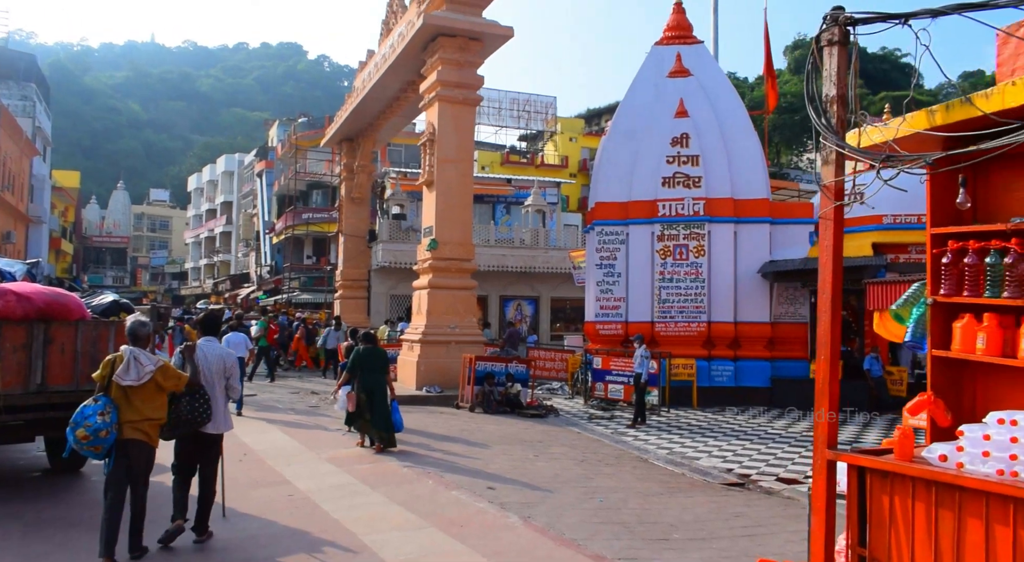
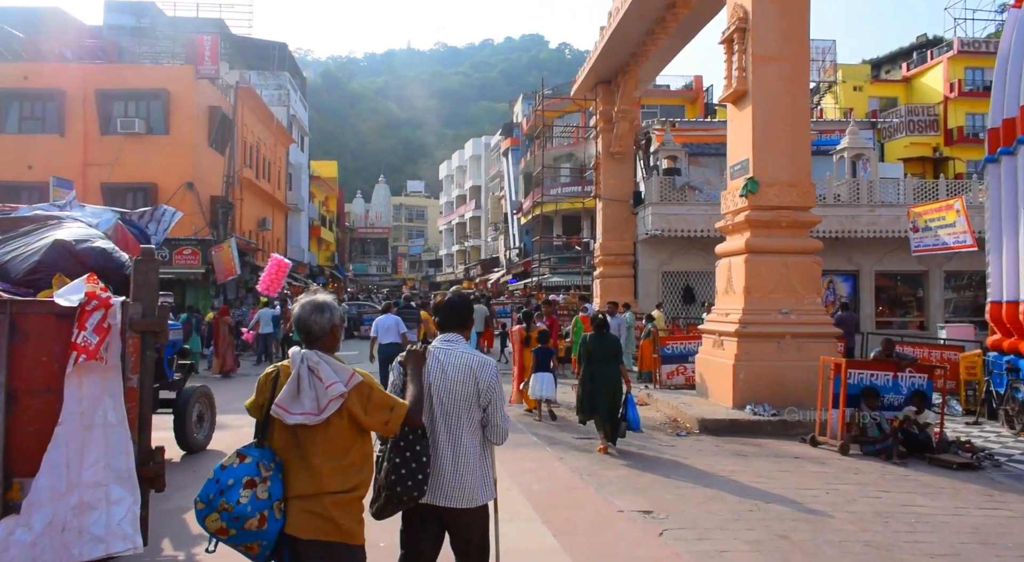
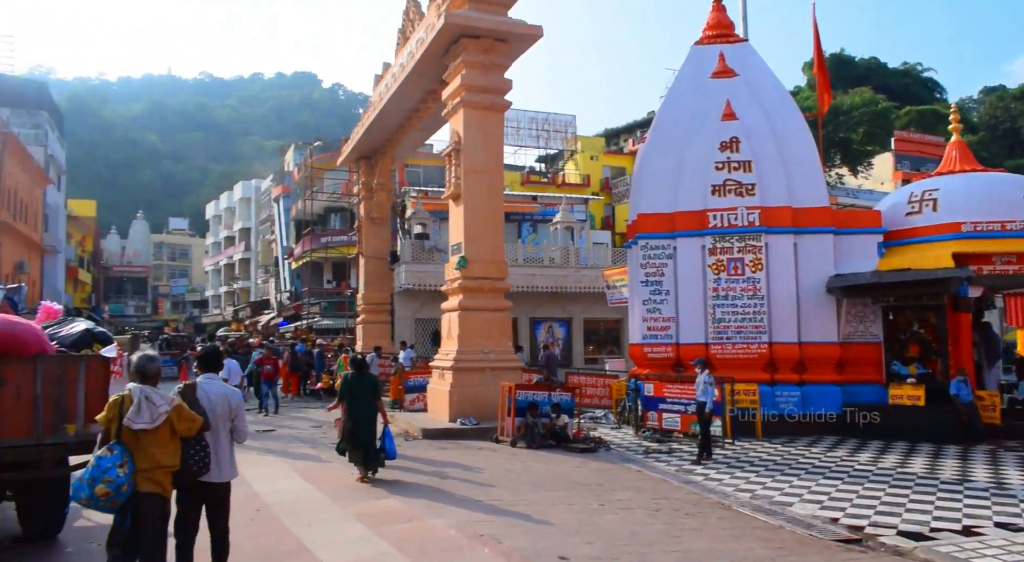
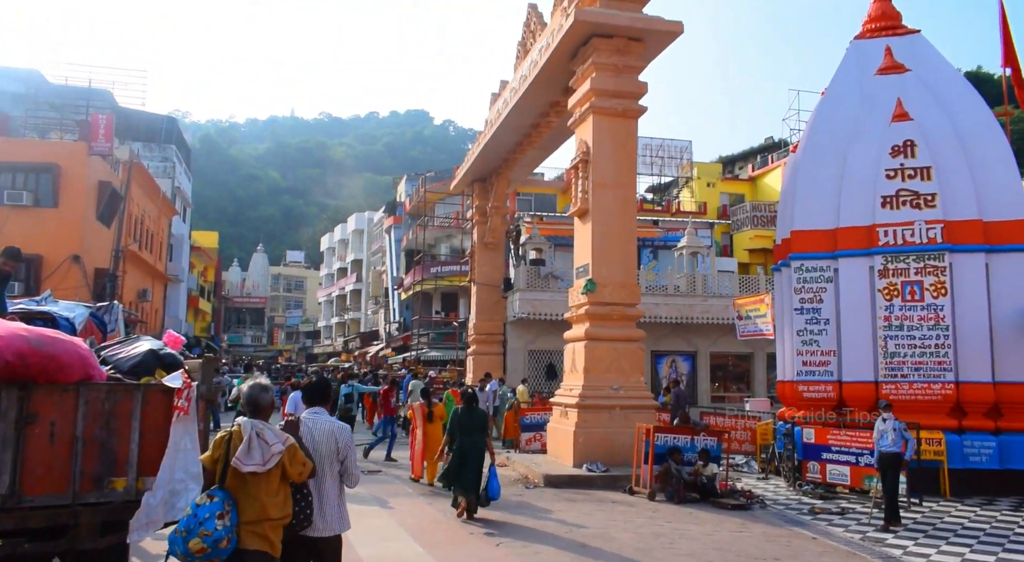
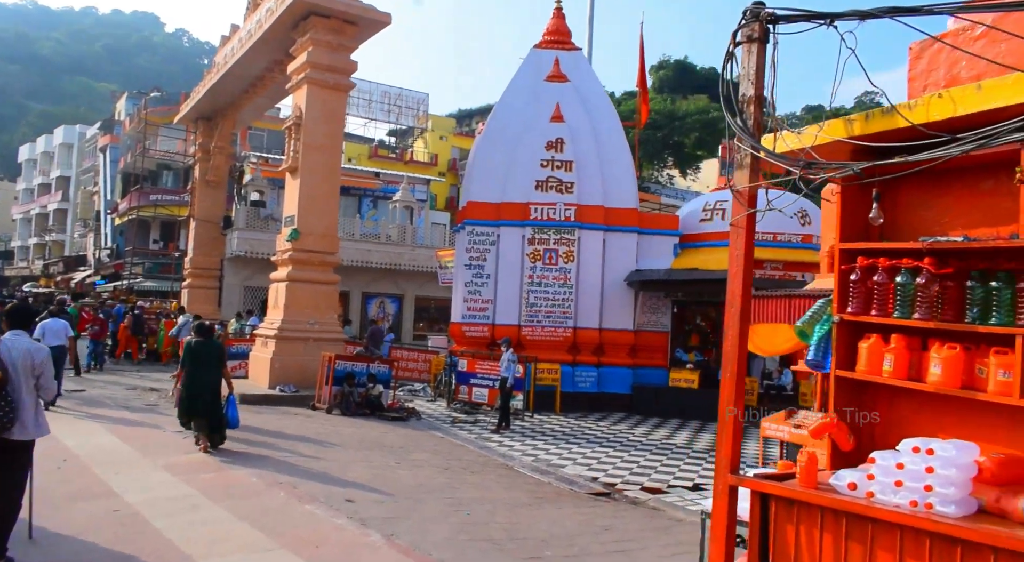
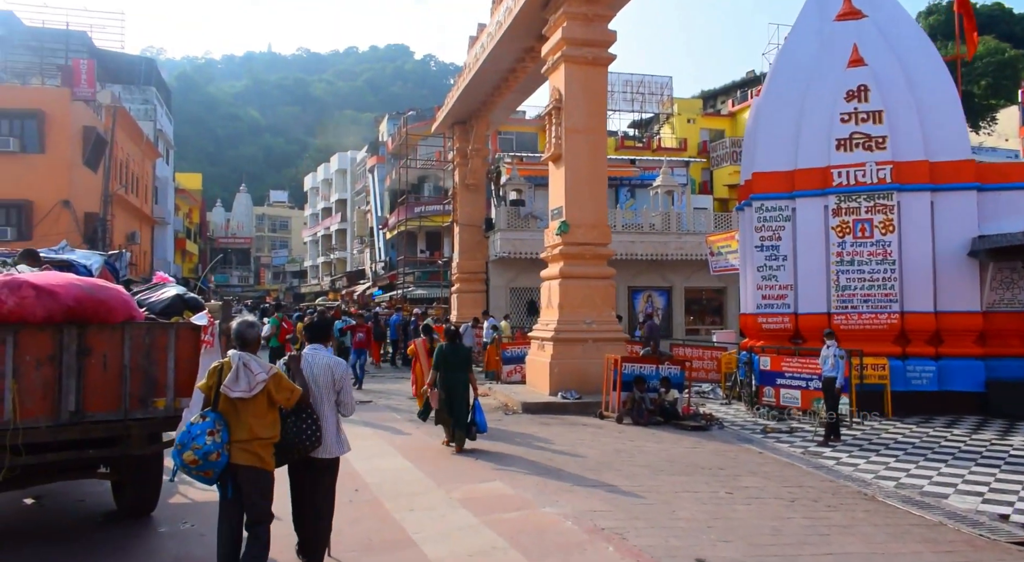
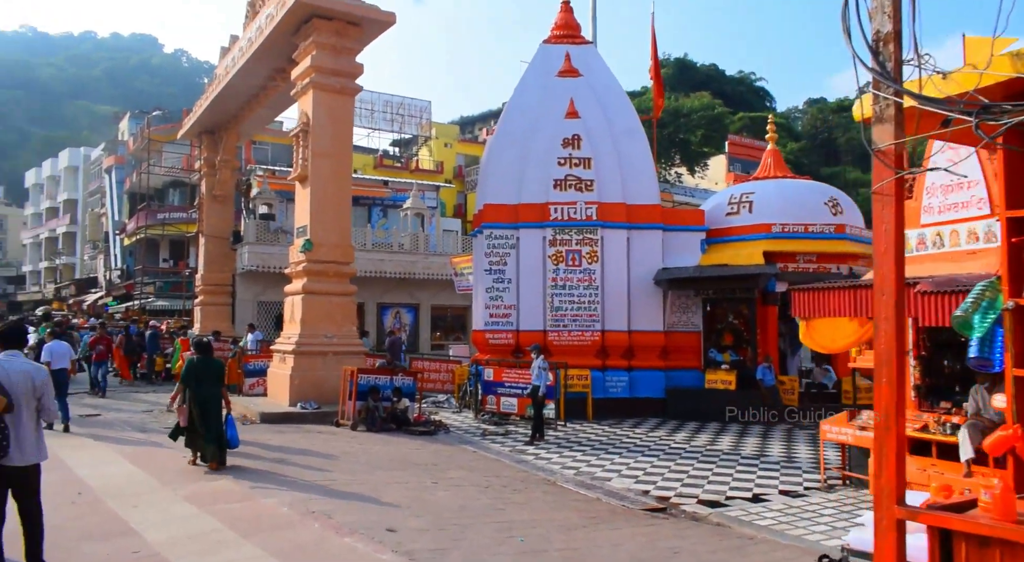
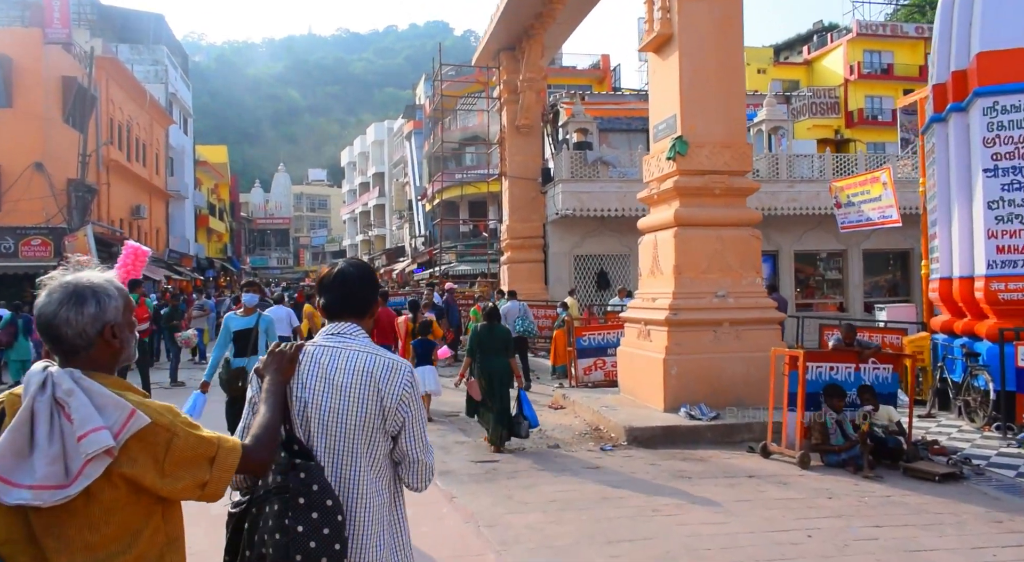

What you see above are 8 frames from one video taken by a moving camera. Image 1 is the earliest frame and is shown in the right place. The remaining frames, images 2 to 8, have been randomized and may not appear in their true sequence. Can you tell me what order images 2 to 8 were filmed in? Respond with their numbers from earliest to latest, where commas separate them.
5, 7, 3, 6, 4, 2, 8
